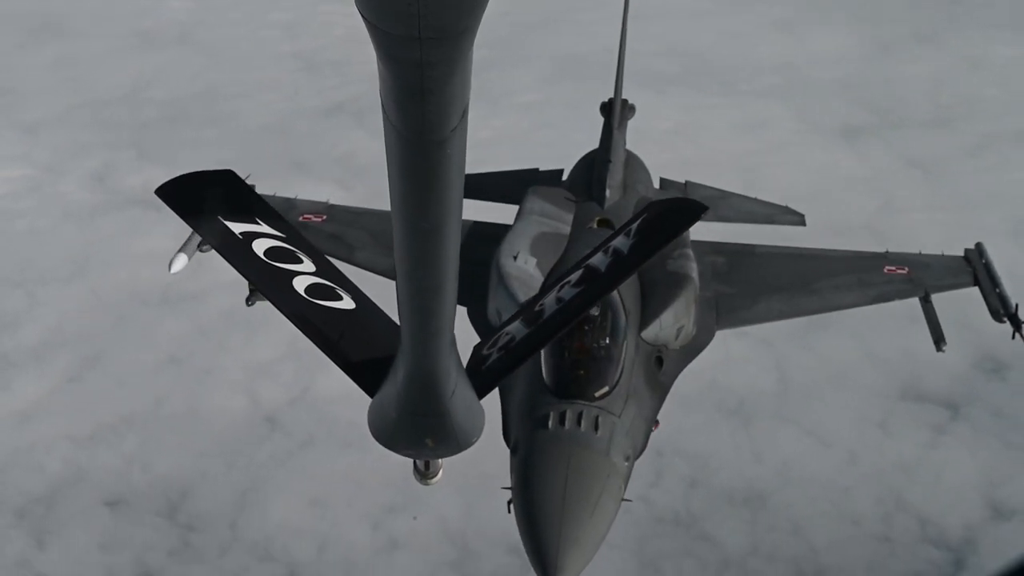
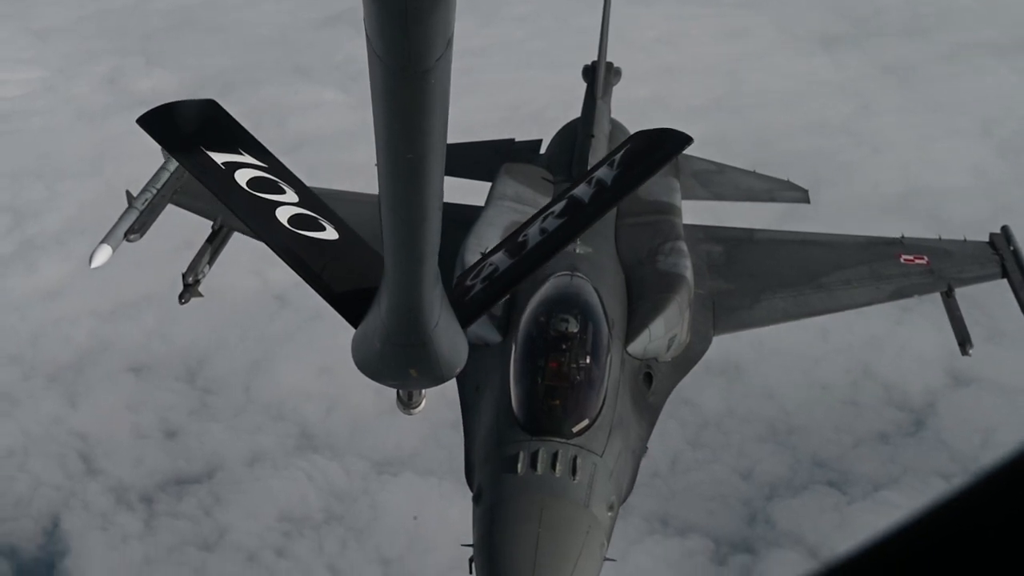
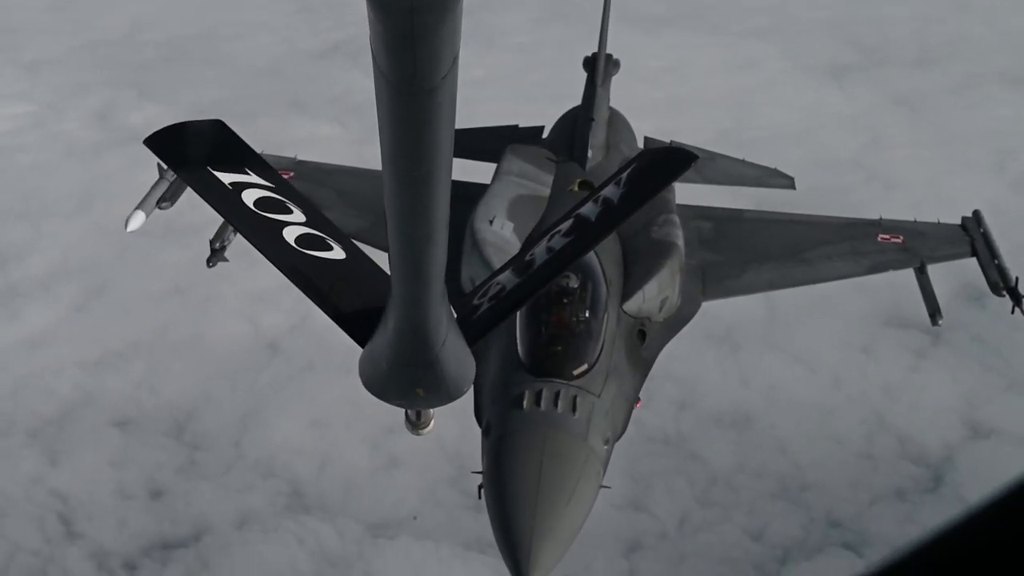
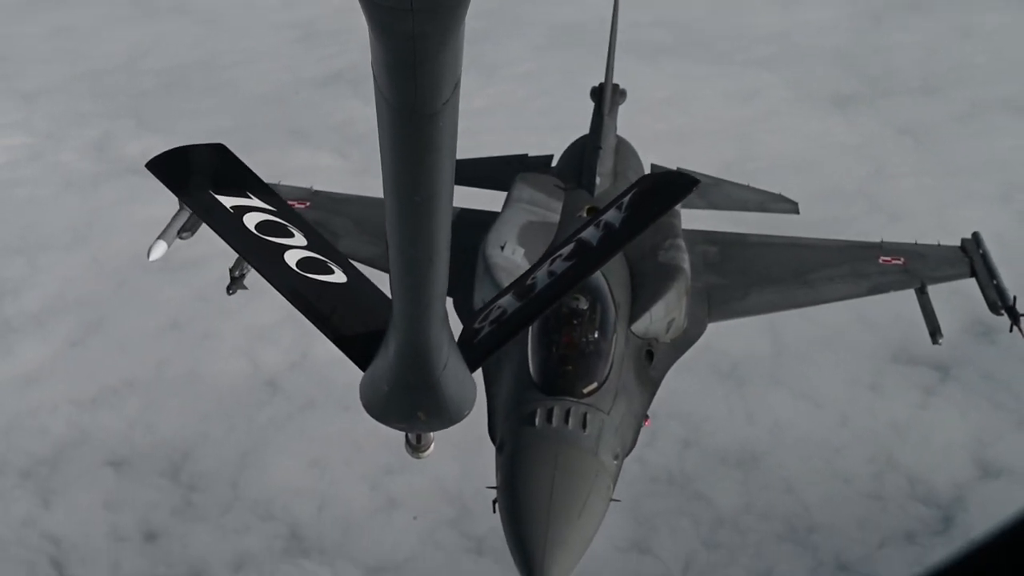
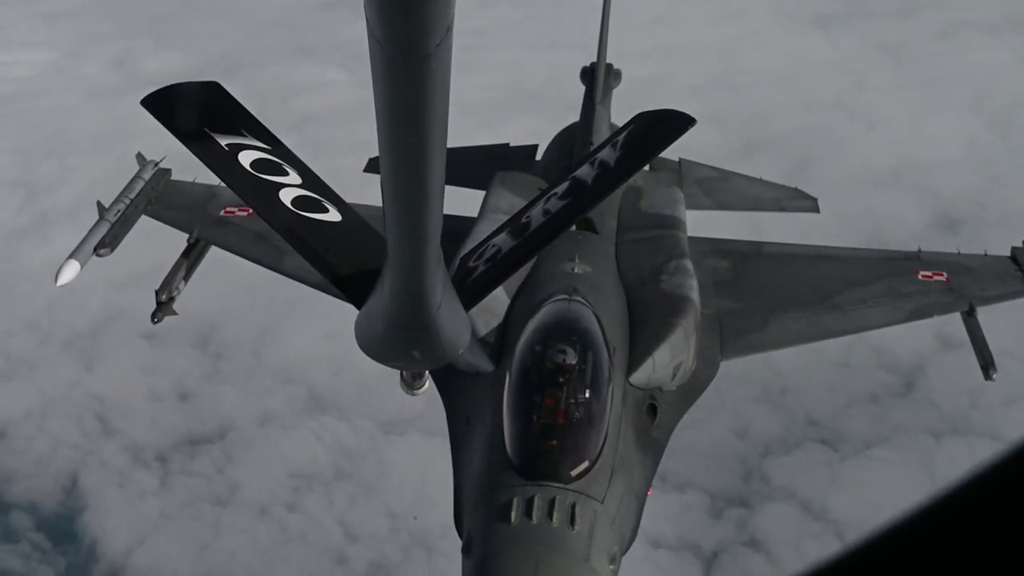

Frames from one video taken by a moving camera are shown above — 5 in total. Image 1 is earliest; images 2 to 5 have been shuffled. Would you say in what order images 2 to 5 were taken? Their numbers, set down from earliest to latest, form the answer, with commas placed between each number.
4, 3, 2, 5
